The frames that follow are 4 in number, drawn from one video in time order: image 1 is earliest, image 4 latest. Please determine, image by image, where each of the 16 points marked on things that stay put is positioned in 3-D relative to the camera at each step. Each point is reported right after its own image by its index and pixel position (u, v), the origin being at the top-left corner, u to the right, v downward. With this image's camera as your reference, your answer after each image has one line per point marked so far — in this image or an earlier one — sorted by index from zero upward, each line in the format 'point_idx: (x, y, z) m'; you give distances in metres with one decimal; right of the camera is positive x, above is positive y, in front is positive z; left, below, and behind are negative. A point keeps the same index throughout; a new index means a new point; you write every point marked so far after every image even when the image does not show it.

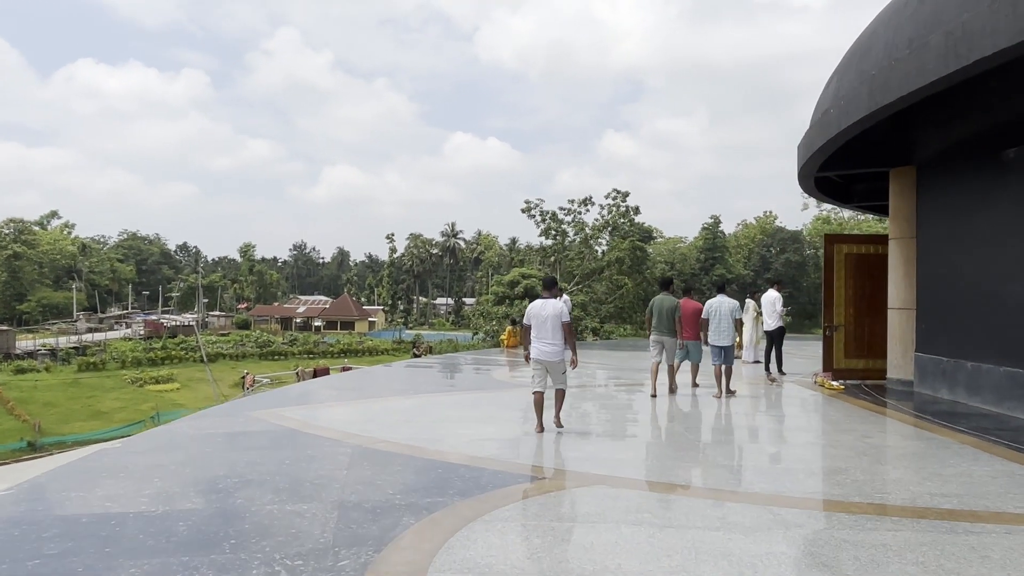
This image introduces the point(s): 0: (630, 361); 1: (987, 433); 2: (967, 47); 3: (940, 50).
0: (+2.6, -1.8, +16.9) m
1: (+4.5, -1.4, +6.6) m
2: (+3.4, +1.8, +5.3) m
3: (+3.4, +1.9, +5.6) m
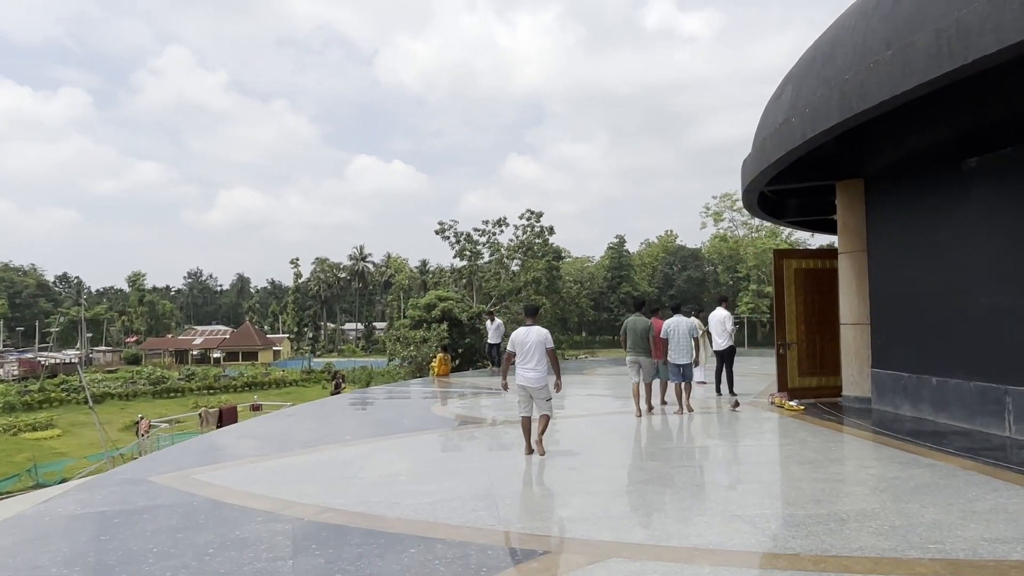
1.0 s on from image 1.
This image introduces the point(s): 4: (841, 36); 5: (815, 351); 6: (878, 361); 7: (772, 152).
0: (+0.9, -2.3, +16.3) m
1: (+4.2, -1.5, +6.3) m
2: (+3.2, +1.7, +5.0) m
3: (+3.1, +1.8, +5.3) m
4: (+3.2, +2.5, +6.9) m
5: (+4.2, -0.9, +9.7) m
6: (+4.6, -0.9, +8.8) m
7: (+3.1, +1.6, +8.4) m
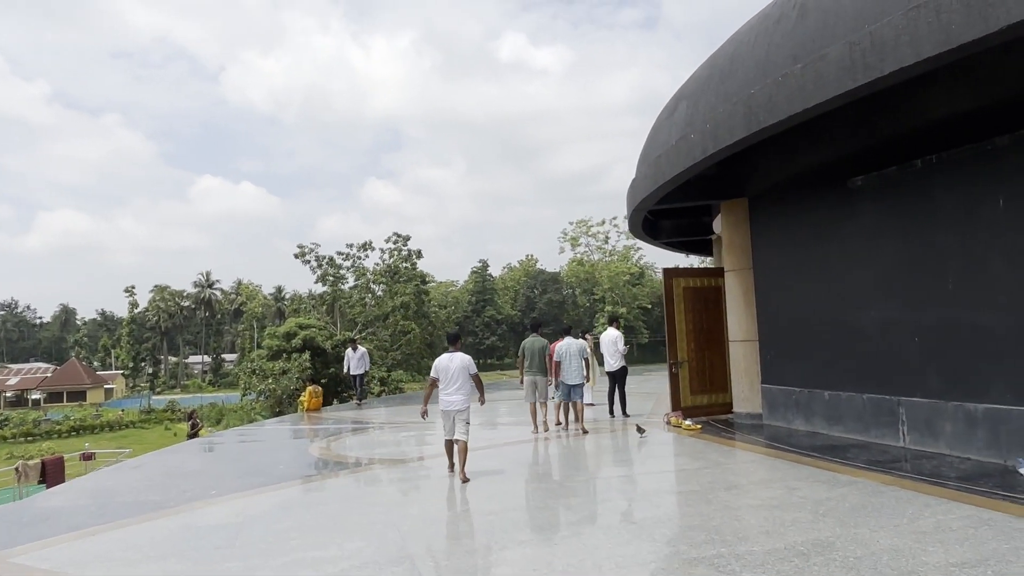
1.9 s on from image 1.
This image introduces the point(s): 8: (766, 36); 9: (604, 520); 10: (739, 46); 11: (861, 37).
0: (-1.8, -2.8, +15.5) m
1: (+3.3, -1.6, +6.4) m
2: (+2.6, +1.6, +5.0) m
3: (+2.5, +1.7, +5.2) m
4: (+2.2, +2.3, +6.9) m
5: (+2.7, -1.1, +9.7) m
6: (+3.2, -1.1, +8.9) m
7: (+1.8, +1.4, +8.3) m
8: (+2.3, +2.3, +6.4) m
9: (+0.7, -1.7, +5.0) m
10: (+2.3, +2.4, +6.9) m
11: (+2.5, +1.8, +5.1) m
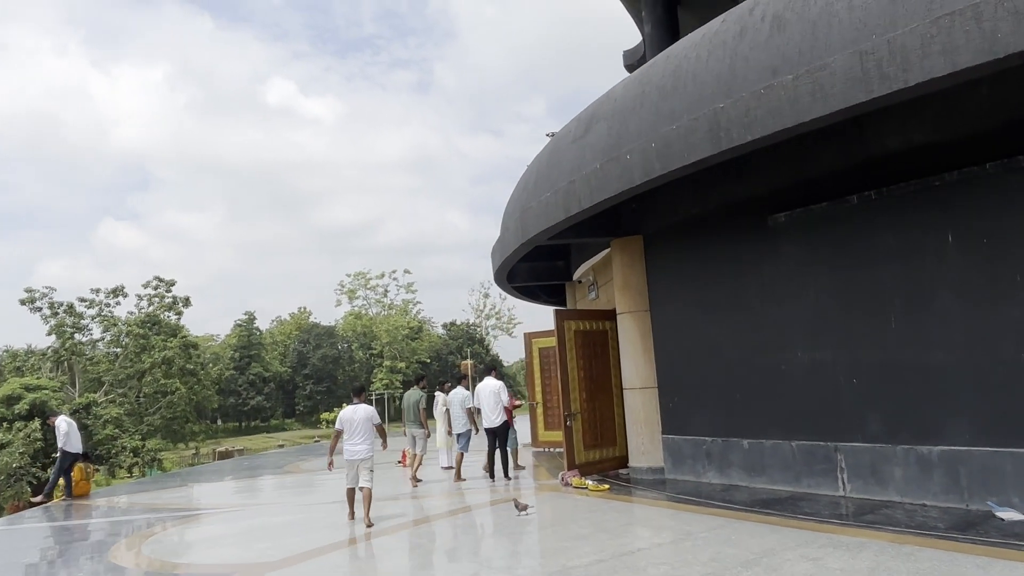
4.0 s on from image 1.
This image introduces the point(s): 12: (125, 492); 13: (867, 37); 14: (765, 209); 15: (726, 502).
0: (-5.0, -3.7, +12.7) m
1: (+2.8, -2.0, +5.9) m
2: (+2.5, +1.4, +4.5) m
3: (+2.3, +1.5, +4.8) m
4: (+1.5, +2.0, +6.3) m
5: (+1.1, -1.7, +8.8) m
6: (+1.9, -1.6, +8.2) m
7: (+0.7, +1.0, +7.4) m
8: (+1.8, +2.0, +5.9) m
9: (+0.7, -1.9, +3.7) m
10: (+1.5, +2.1, +6.3) m
11: (+2.4, +1.6, +4.6) m
12: (-7.8, -4.1, +14.3) m
13: (+2.4, +1.7, +4.7) m
14: (+2.6, +0.8, +7.2) m
15: (+2.2, -2.2, +7.0) m
